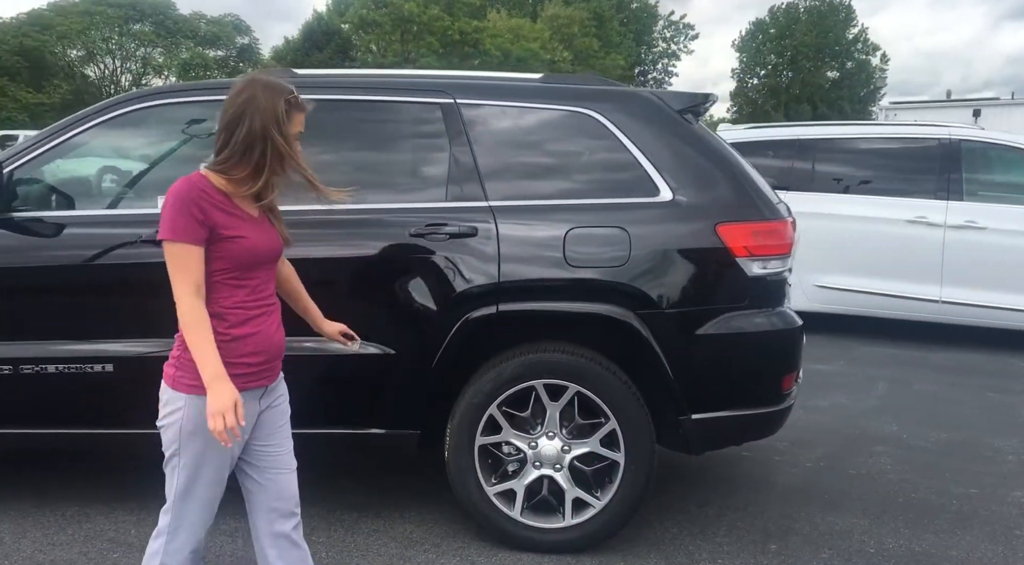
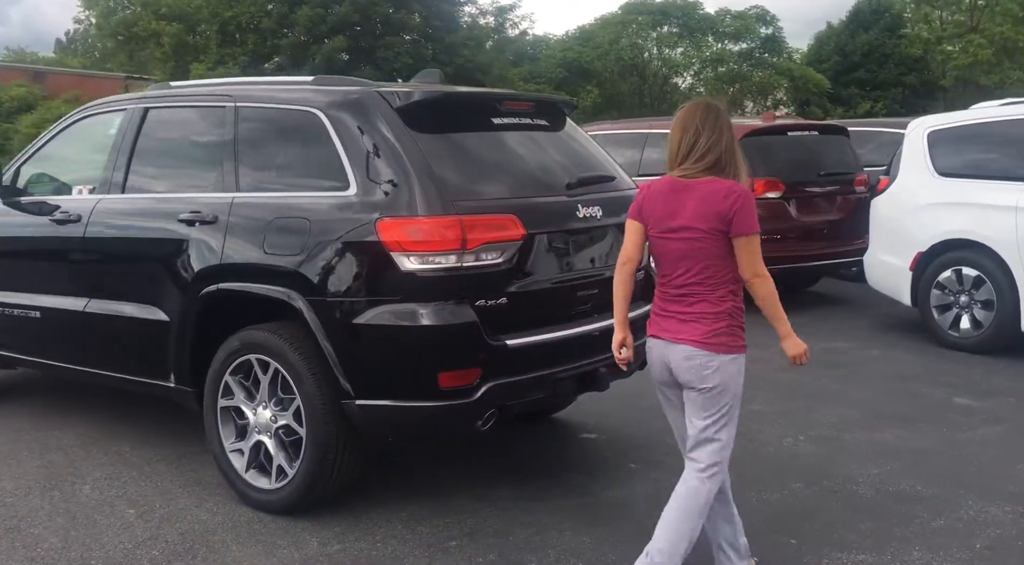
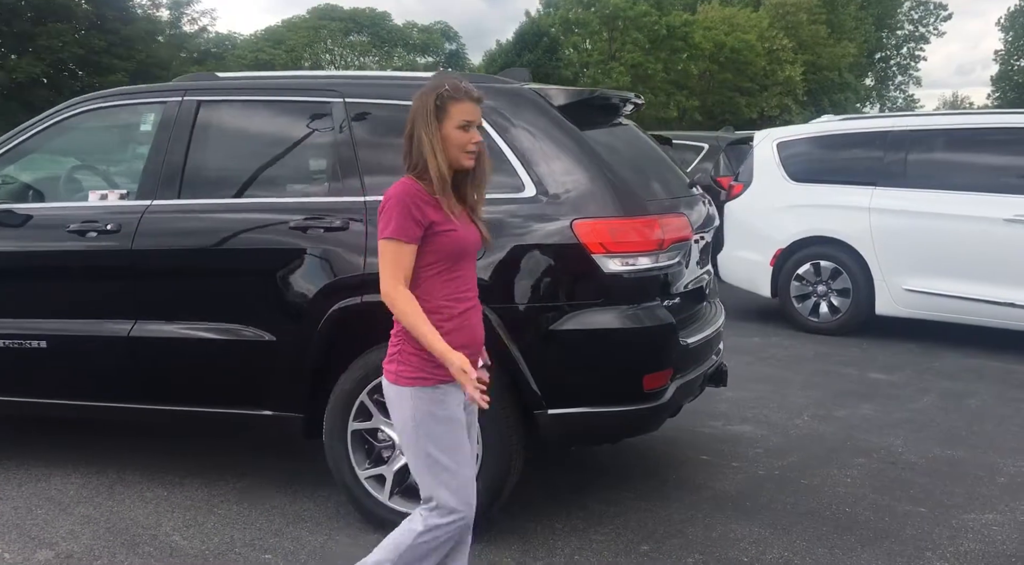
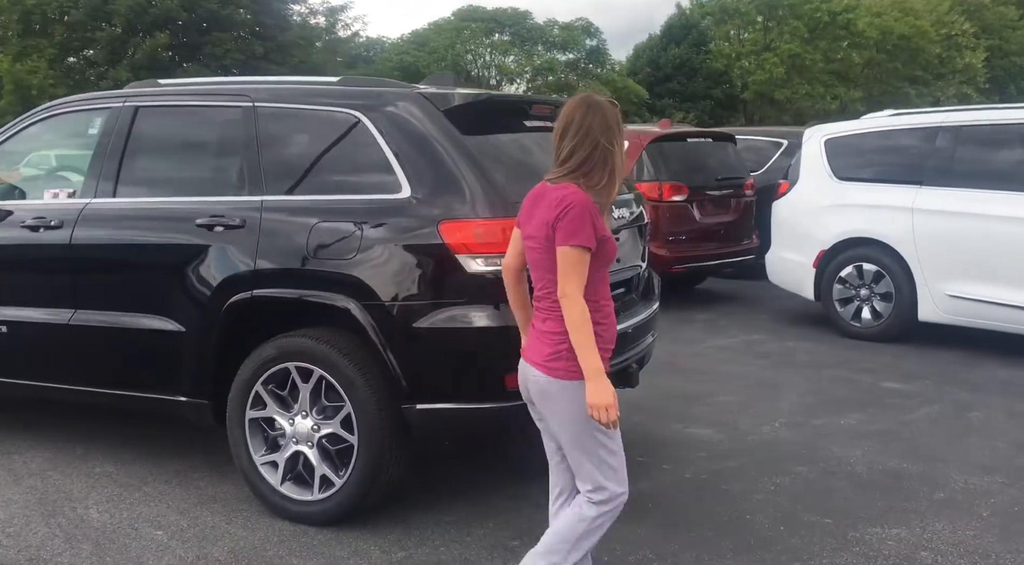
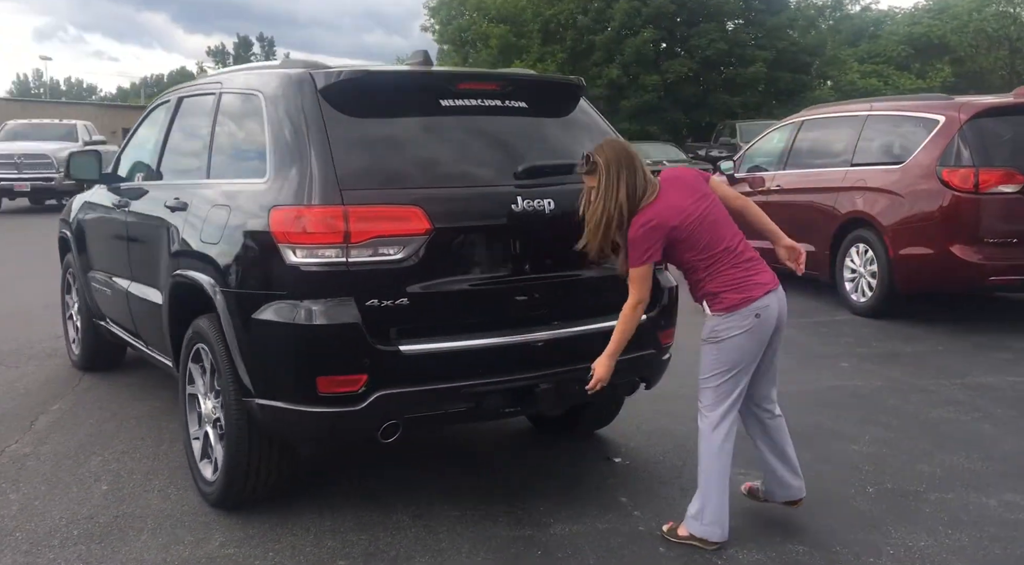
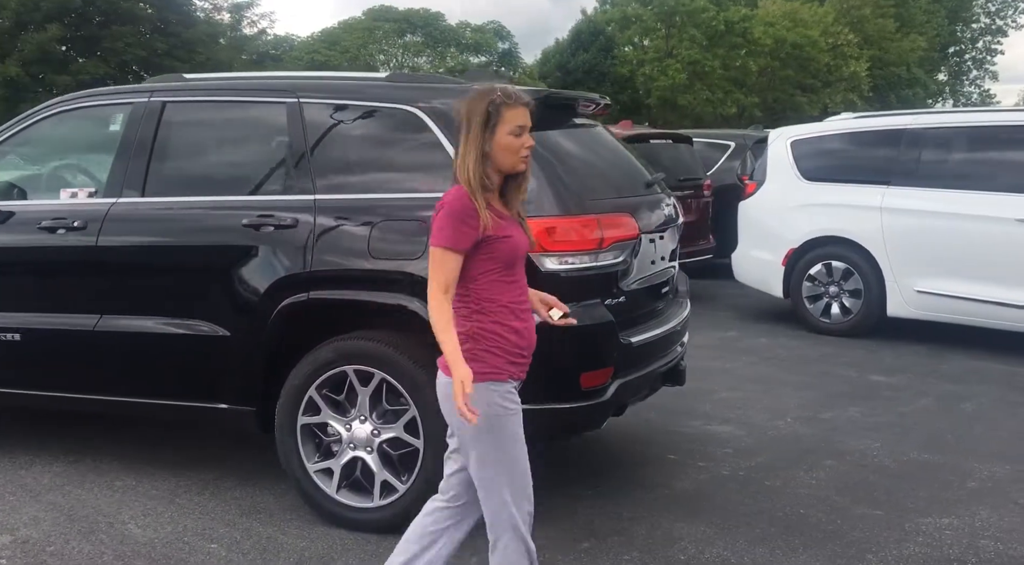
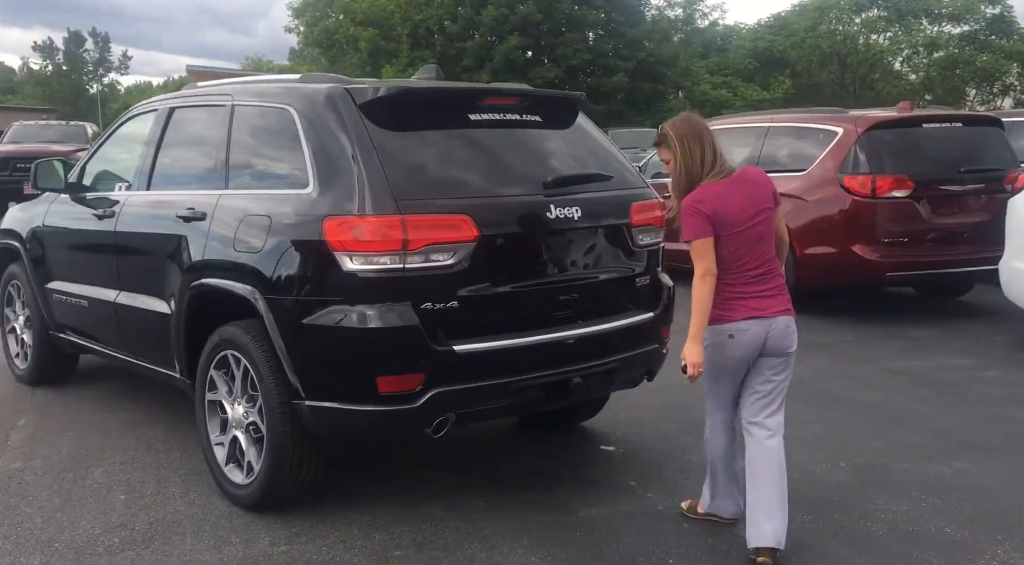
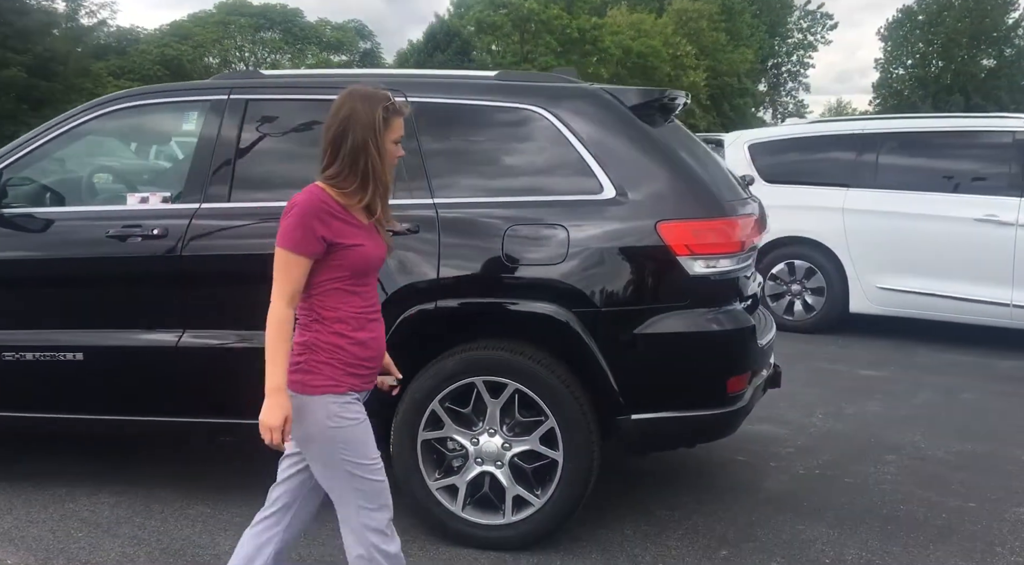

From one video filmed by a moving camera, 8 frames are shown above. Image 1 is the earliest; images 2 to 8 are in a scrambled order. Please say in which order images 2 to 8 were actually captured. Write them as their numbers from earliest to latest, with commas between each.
8, 3, 6, 4, 2, 7, 5
